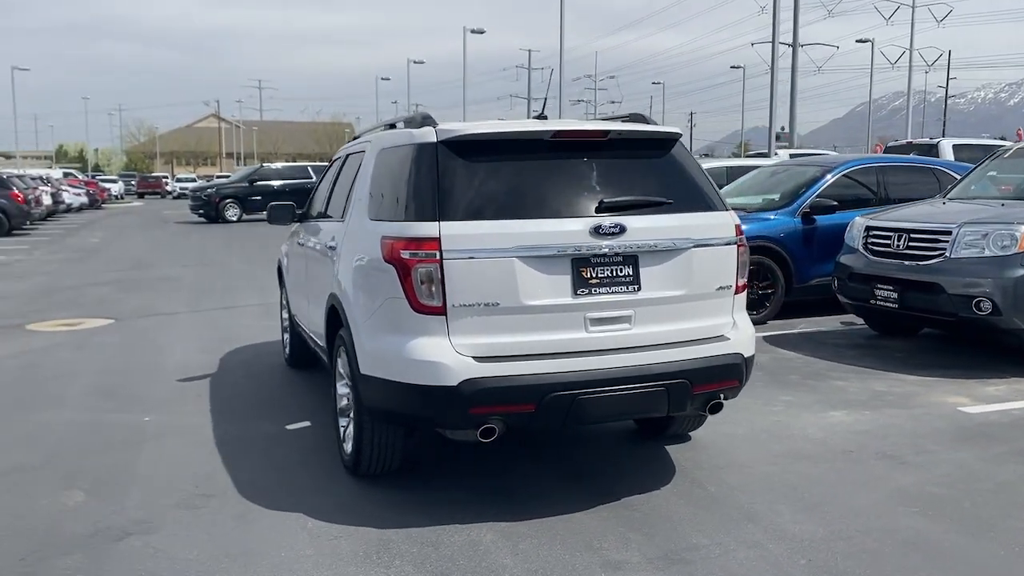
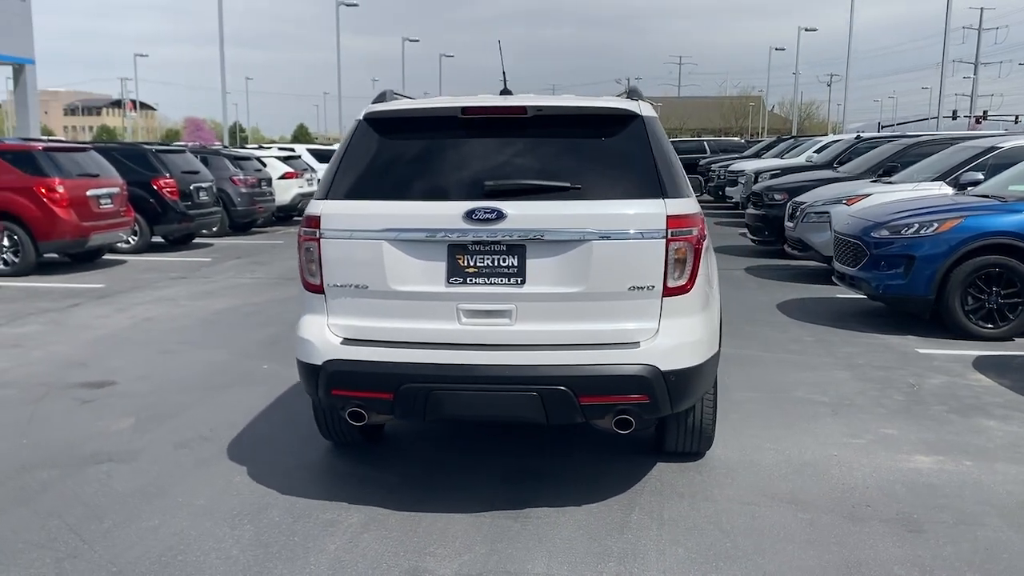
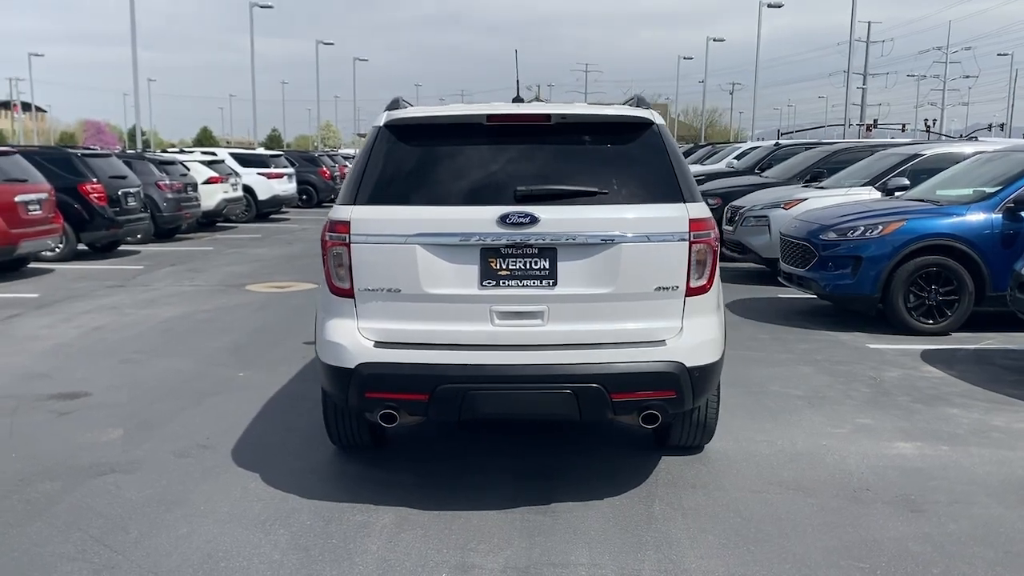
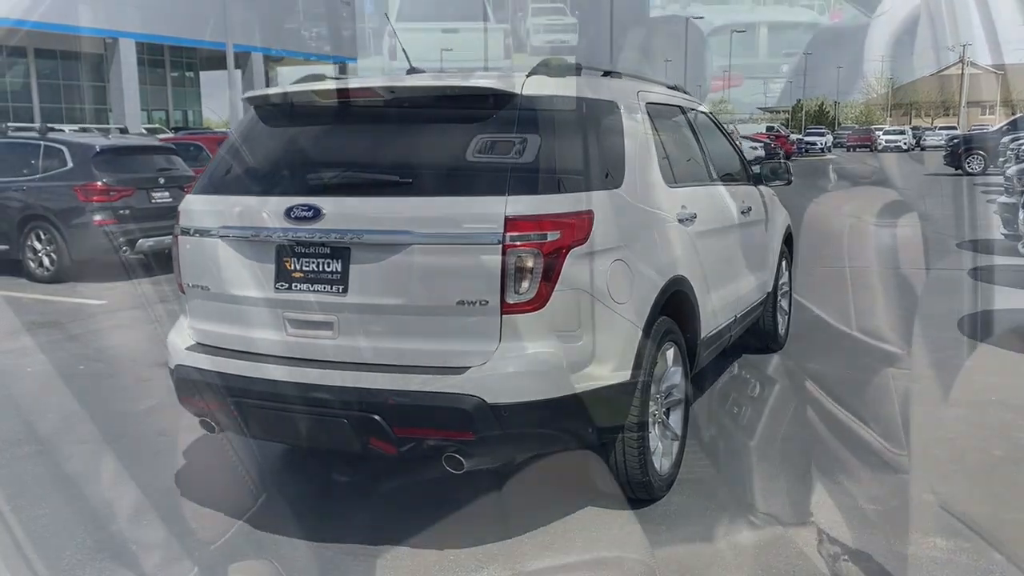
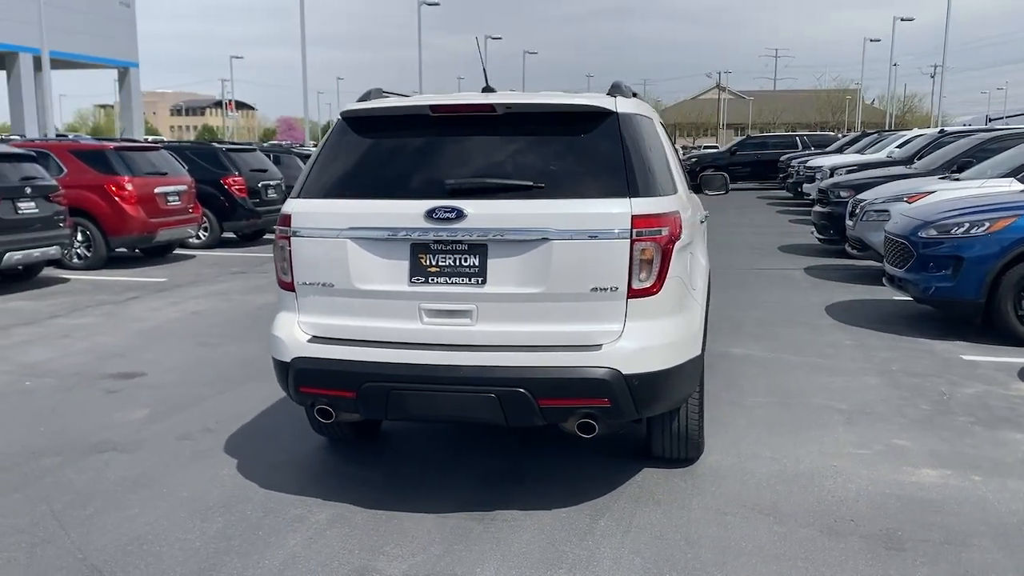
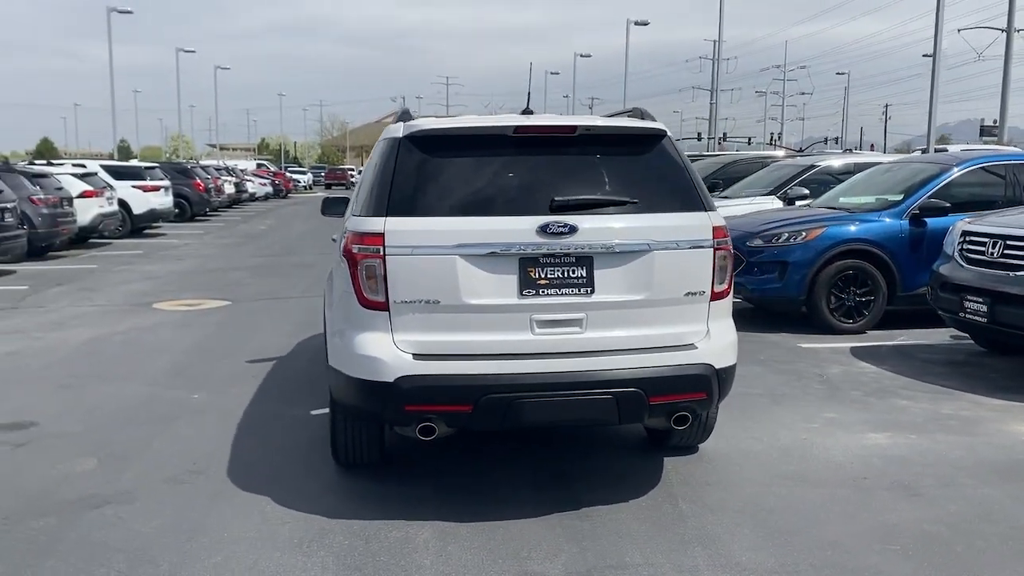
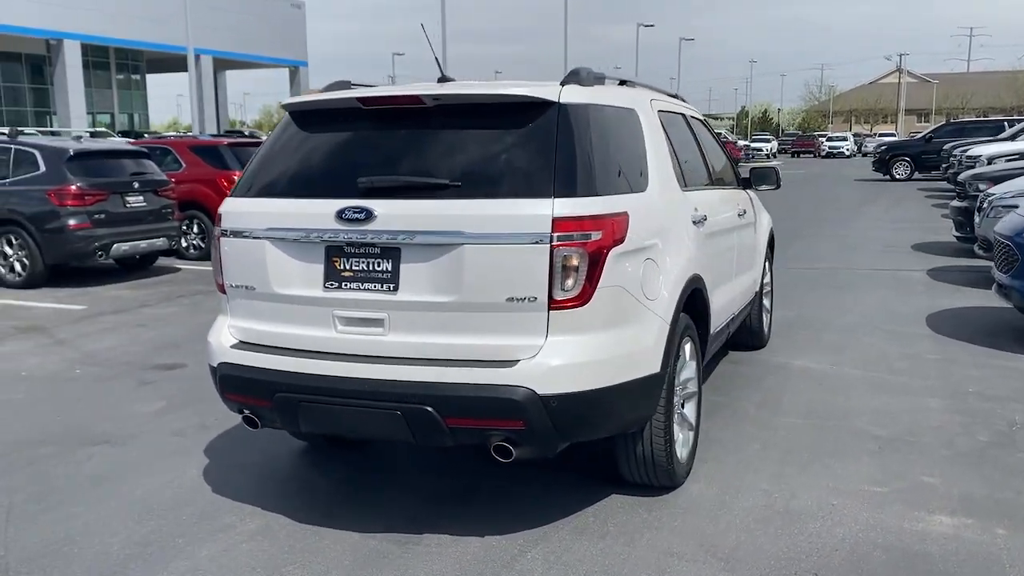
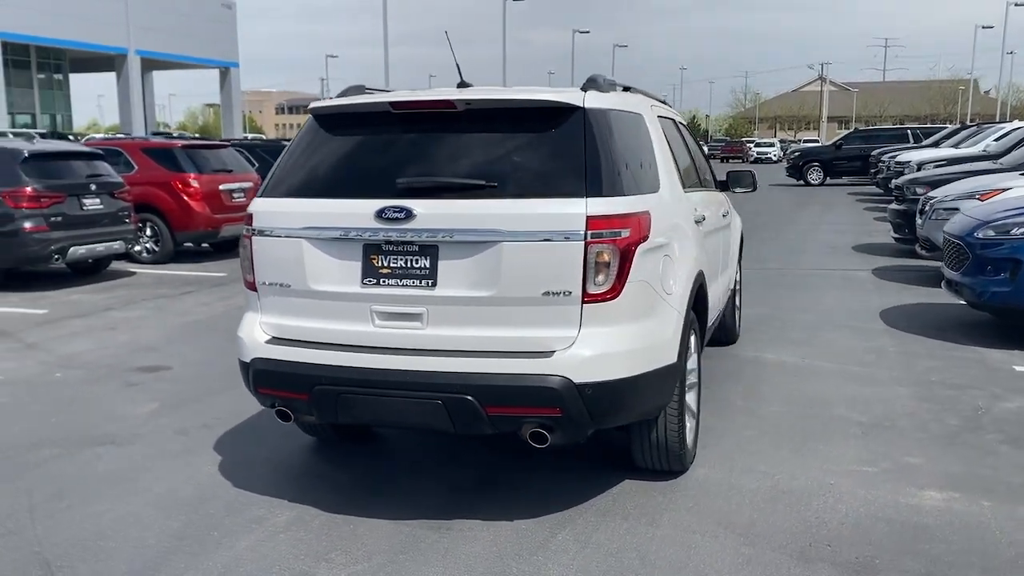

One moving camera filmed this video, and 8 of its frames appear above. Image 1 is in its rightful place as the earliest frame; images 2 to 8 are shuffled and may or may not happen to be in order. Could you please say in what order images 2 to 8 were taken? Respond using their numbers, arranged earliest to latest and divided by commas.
6, 3, 2, 5, 8, 7, 4
